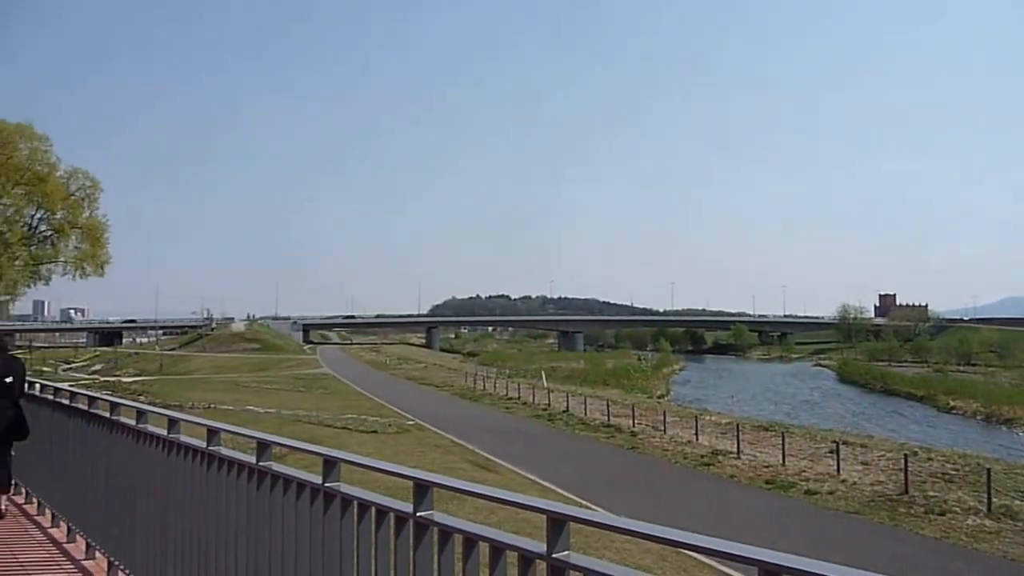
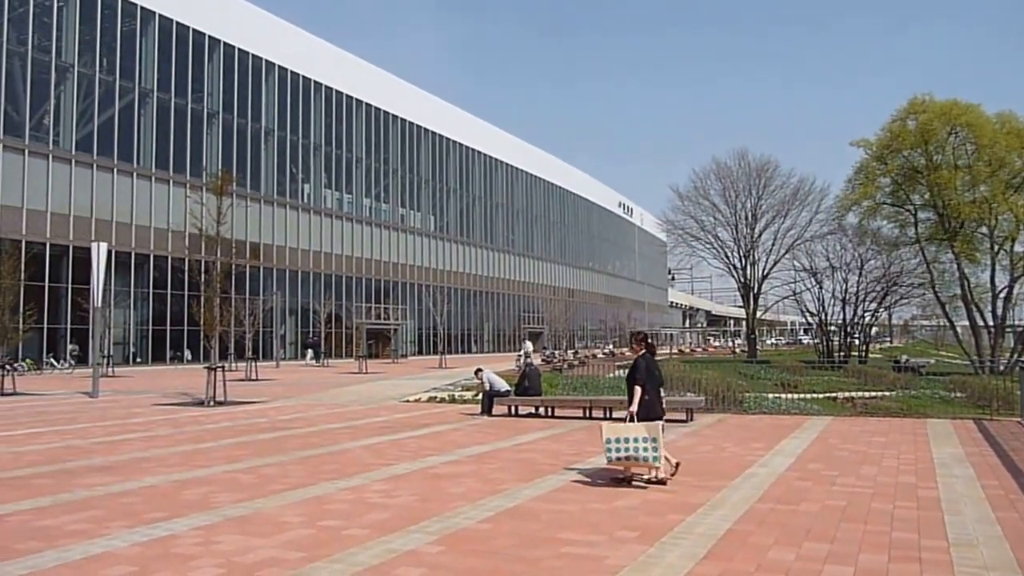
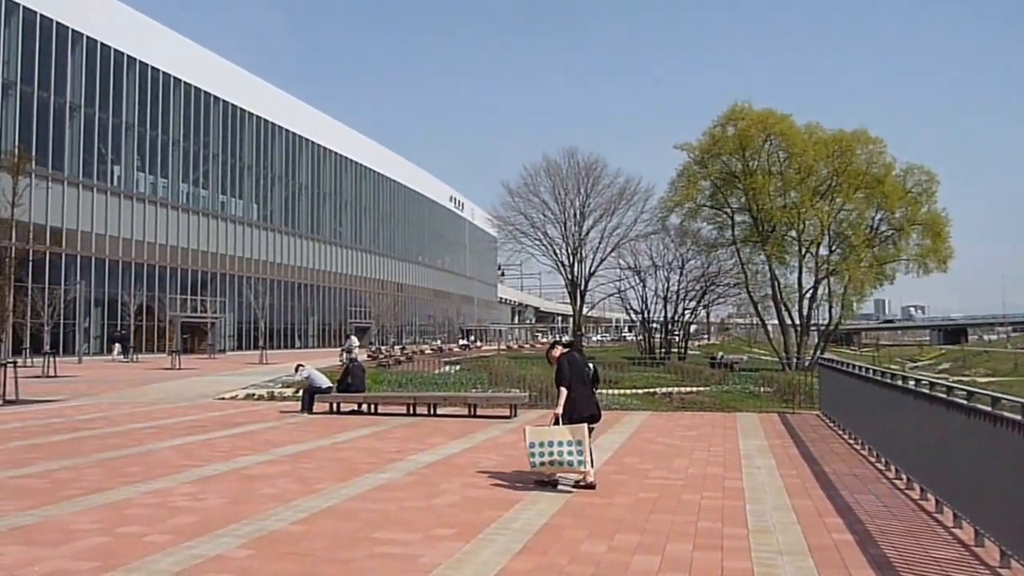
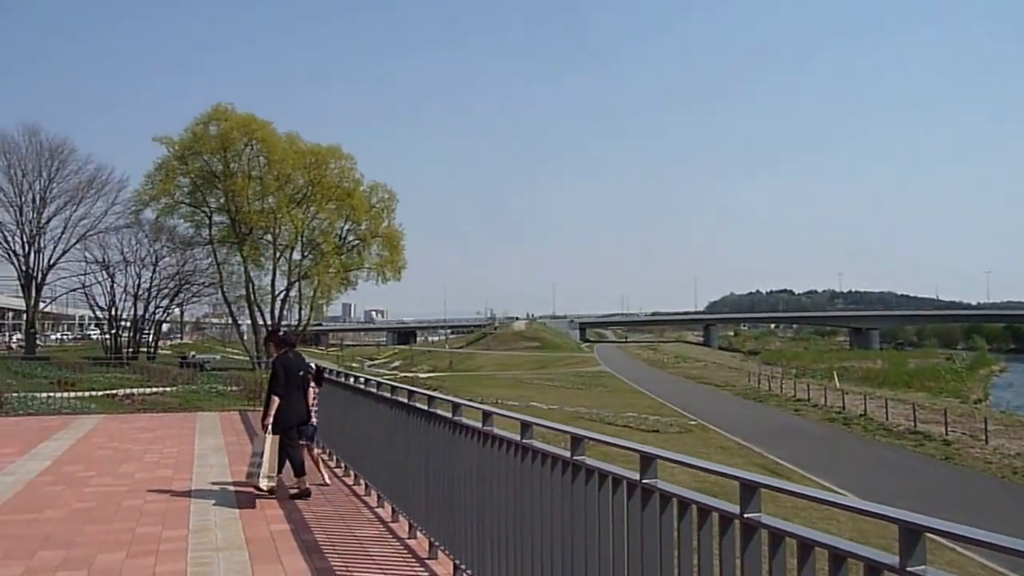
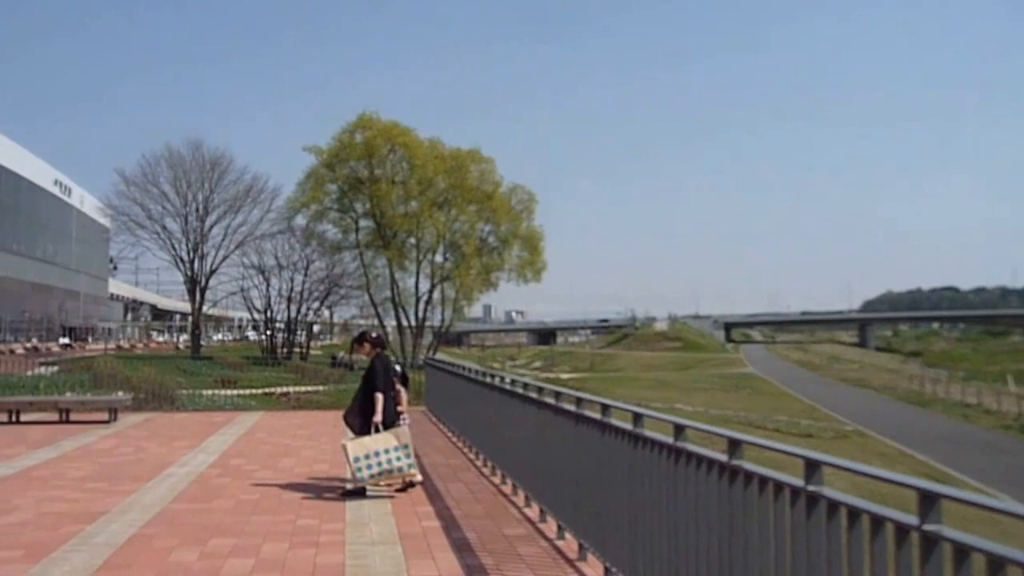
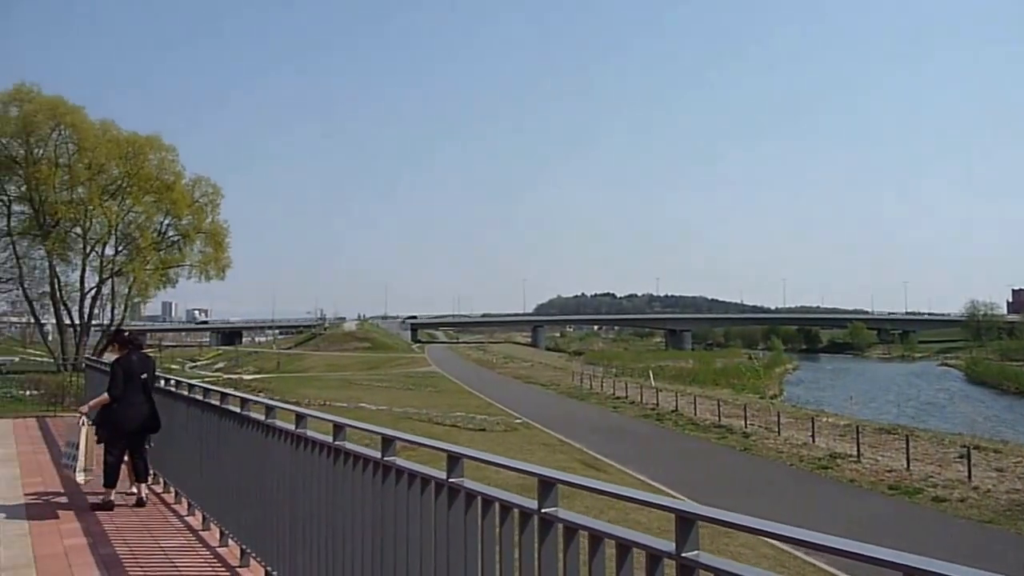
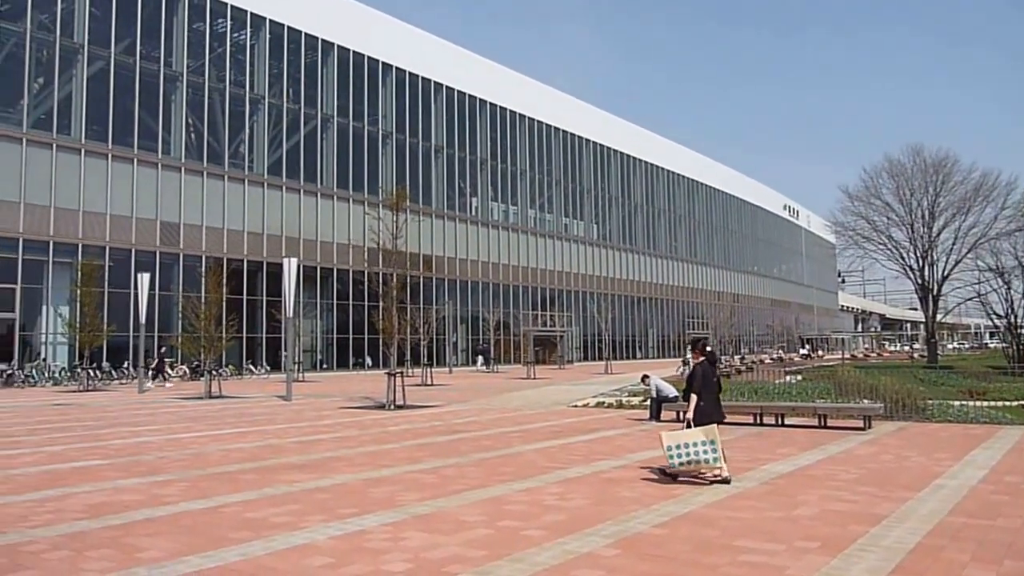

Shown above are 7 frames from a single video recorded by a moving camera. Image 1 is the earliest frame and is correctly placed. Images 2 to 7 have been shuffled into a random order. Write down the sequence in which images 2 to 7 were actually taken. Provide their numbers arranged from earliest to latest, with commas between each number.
6, 4, 5, 3, 2, 7
